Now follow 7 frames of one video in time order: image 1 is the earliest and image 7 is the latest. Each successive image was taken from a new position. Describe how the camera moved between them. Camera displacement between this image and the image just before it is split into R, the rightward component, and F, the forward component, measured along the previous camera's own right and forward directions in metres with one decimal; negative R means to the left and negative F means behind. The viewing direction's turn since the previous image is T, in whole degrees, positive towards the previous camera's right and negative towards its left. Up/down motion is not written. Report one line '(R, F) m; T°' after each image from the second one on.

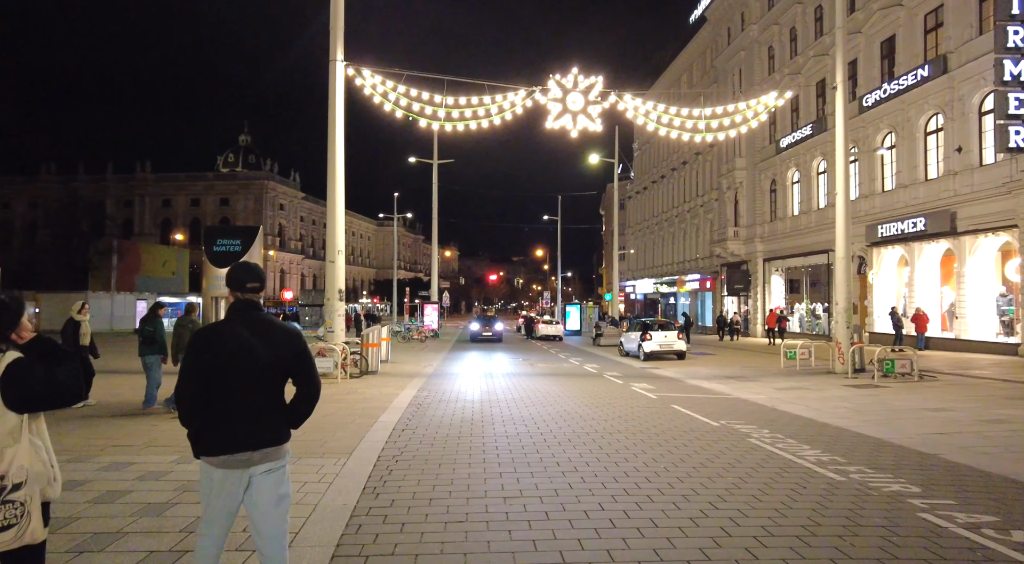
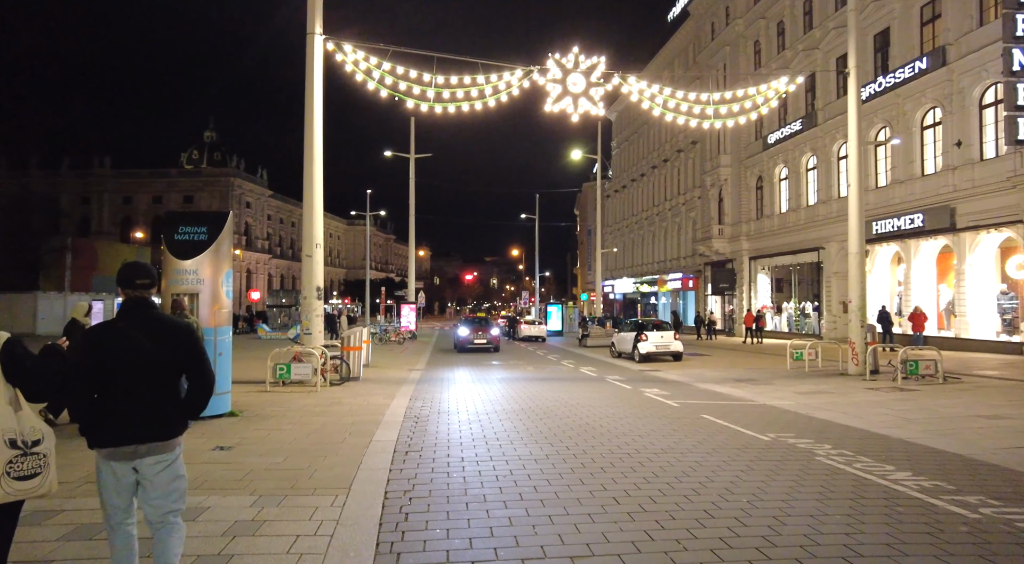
(-0.6, +1.5) m; +2°
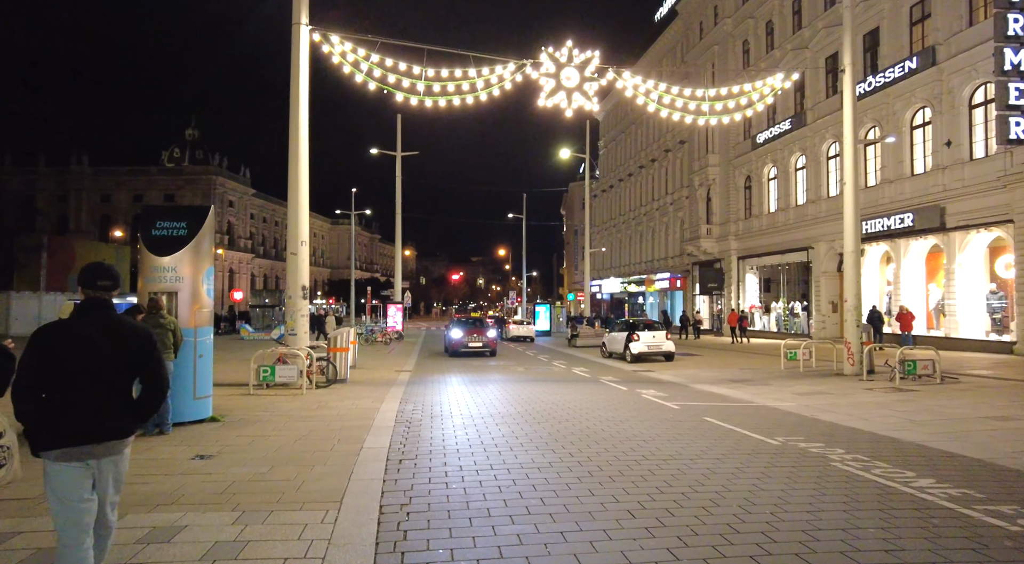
(-0.2, +0.4) m; +1°
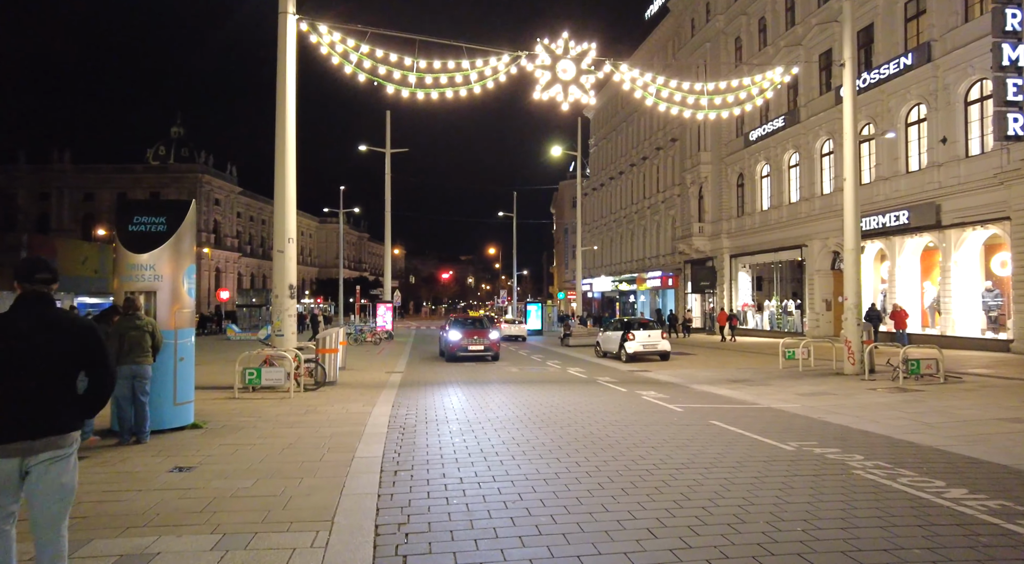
(-0.1, +0.5) m; +1°
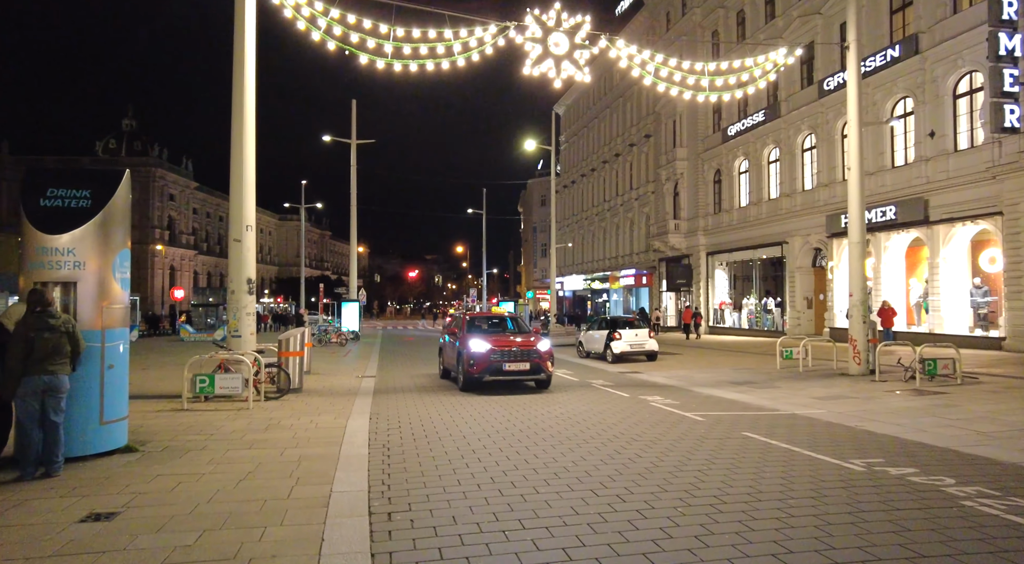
(-0.5, +1.5) m; +3°
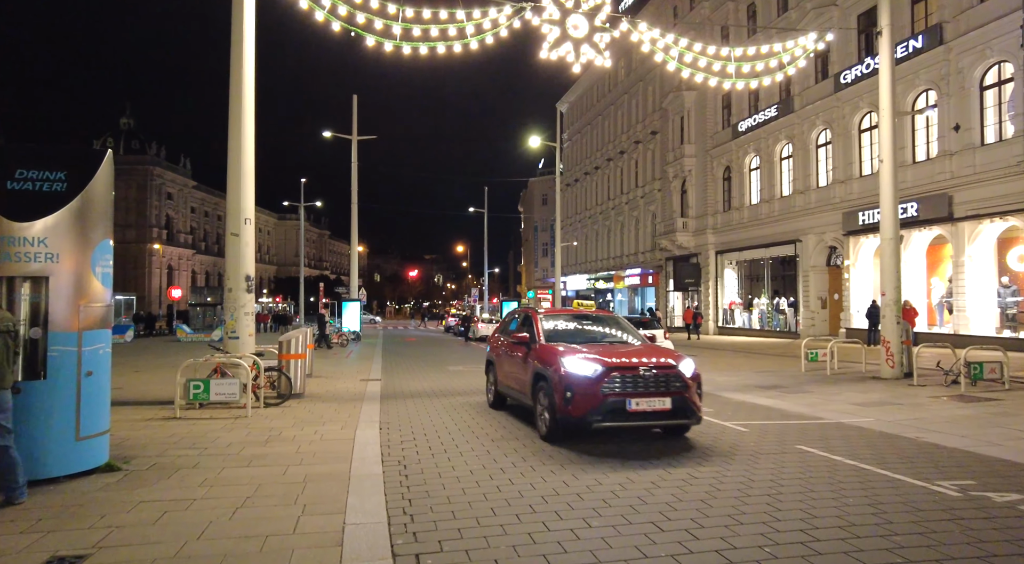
(-0.3, +0.9) m; 0°
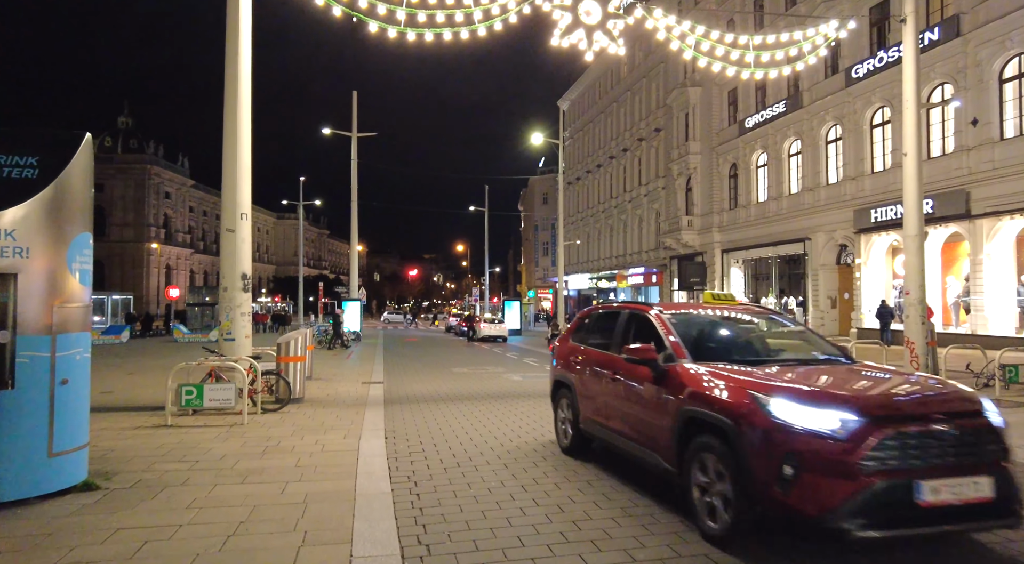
(-0.2, +0.6) m; 0°
